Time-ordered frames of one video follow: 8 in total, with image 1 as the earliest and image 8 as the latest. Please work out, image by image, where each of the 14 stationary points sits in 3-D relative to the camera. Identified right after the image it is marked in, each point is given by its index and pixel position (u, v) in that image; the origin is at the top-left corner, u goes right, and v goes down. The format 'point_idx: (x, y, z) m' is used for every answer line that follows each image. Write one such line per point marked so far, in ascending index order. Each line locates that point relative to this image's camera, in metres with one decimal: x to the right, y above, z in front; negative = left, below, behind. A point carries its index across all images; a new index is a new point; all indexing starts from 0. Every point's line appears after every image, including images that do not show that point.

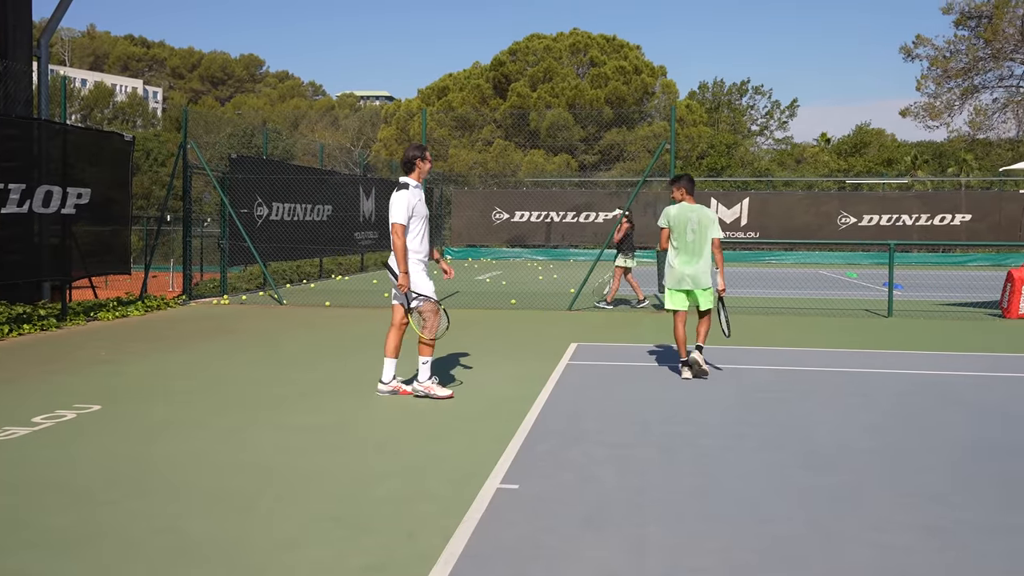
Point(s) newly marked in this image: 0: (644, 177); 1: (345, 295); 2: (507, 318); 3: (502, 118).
0: (+2.3, +1.9, +15.2) m
1: (-3.2, -0.1, +16.9) m
2: (-0.1, -0.5, +15.2) m
3: (-0.2, +3.1, +16.2) m
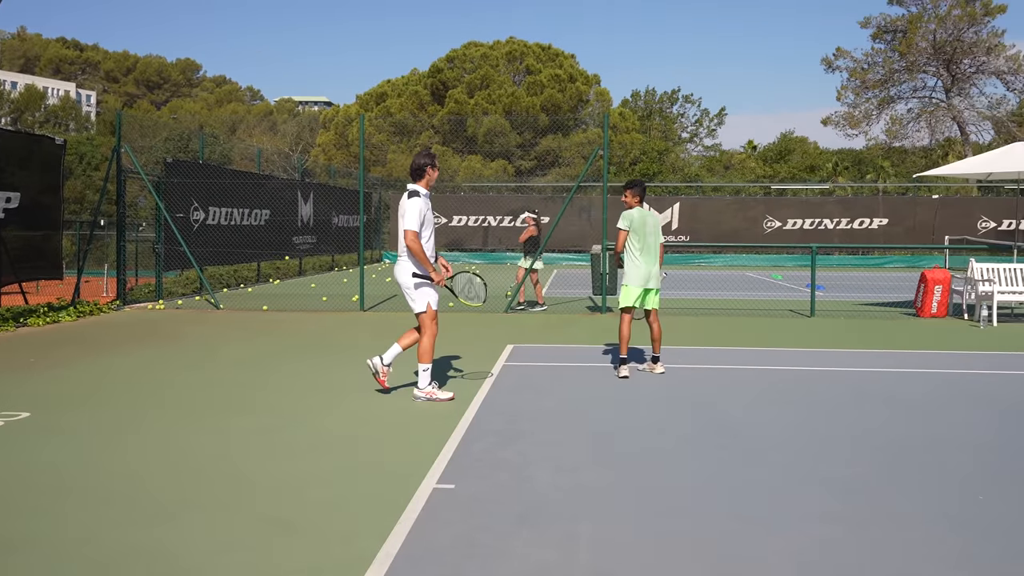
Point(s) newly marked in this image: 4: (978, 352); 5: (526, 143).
0: (+1.1, +1.9, +15.6) m
1: (-4.4, -0.2, +16.9) m
2: (-1.2, -0.6, +15.4) m
3: (-1.4, +3.1, +16.5) m
4: (+6.7, -0.9, +12.7) m
5: (+0.2, +2.7, +16.3) m
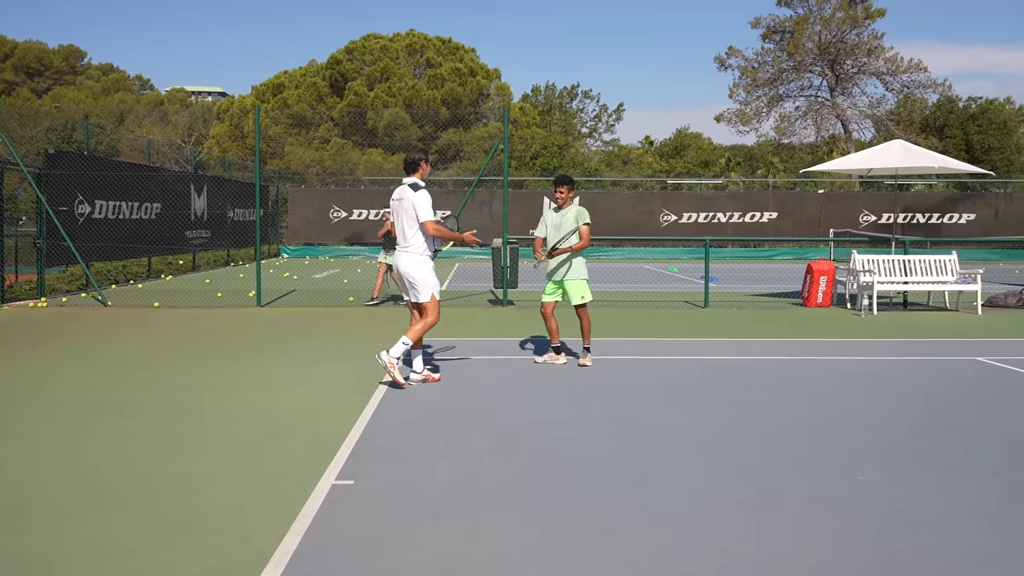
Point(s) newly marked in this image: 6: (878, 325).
0: (-0.6, +2.0, +15.6) m
1: (-6.3, -0.2, +16.4) m
2: (-2.9, -0.5, +15.2) m
3: (-3.2, +3.2, +16.2) m
4: (+5.3, -0.8, +13.3) m
5: (-1.6, +2.8, +16.2) m
6: (+5.8, -0.6, +14.1) m
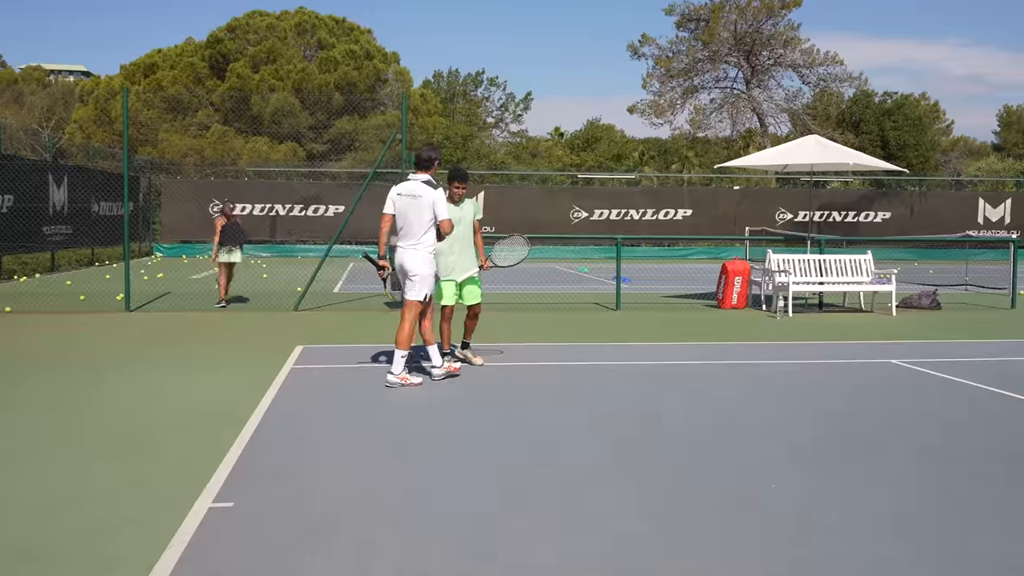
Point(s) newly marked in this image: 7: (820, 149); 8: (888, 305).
0: (-2.2, +1.9, +14.4) m
1: (-7.9, -0.2, +14.6) m
2: (-4.5, -0.5, +13.7) m
3: (-4.9, +3.1, +14.7) m
4: (+3.8, -0.8, +12.6) m
5: (-3.3, +2.8, +14.9) m
6: (+4.3, -0.6, +13.5) m
7: (+4.7, +2.1, +13.6) m
8: (+6.2, -0.3, +14.7) m
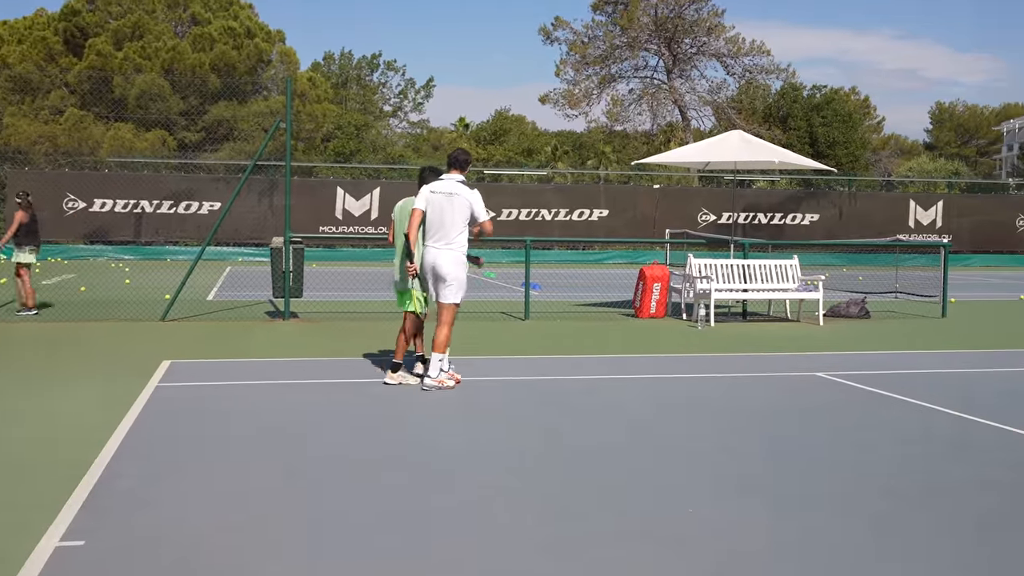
0: (-3.7, +1.8, +12.8) m
1: (-9.4, -0.3, +12.6) m
2: (-5.9, -0.6, +12.0) m
3: (-6.4, +3.0, +12.9) m
4: (+2.5, -0.9, +11.5) m
5: (-4.8, +2.7, +13.2) m
6: (+2.9, -0.7, +12.4) m
7: (+3.3, +2.0, +12.6) m
8: (+4.7, -0.4, +13.7) m
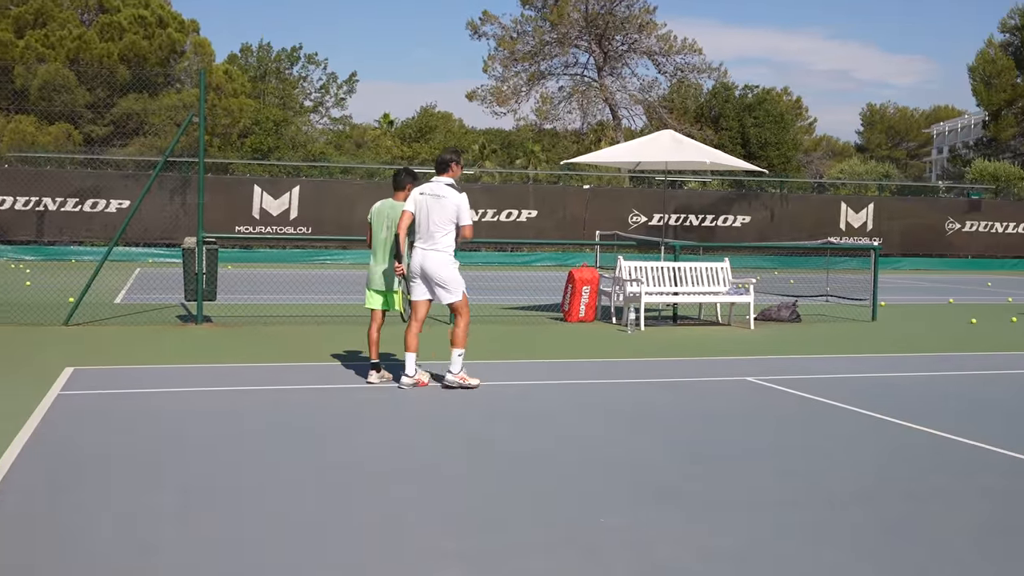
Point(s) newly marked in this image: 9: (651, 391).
0: (-4.8, +1.8, +12.1) m
1: (-10.4, -0.3, +11.6) m
2: (-6.9, -0.6, +11.3) m
3: (-7.4, +3.0, +12.1) m
4: (+1.5, -1.0, +11.2) m
5: (-5.8, +2.6, +12.5) m
6: (+1.9, -0.8, +12.1) m
7: (+2.3, +2.0, +12.3) m
8: (+3.6, -0.4, +13.6) m
9: (+1.6, -1.2, +10.0) m
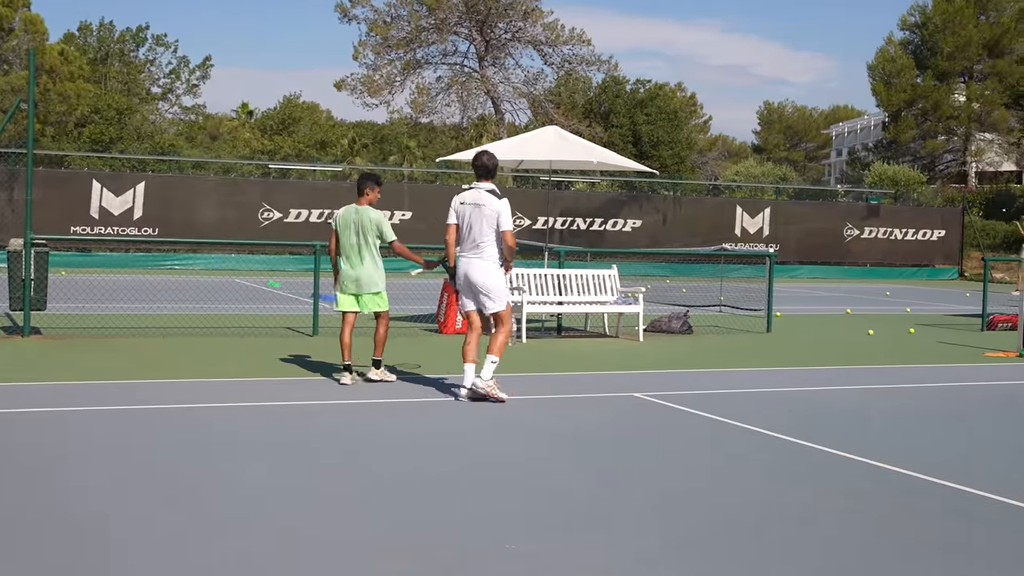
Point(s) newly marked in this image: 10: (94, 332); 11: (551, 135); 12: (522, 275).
0: (-6.4, +1.7, +10.8) m
1: (-12.0, -0.4, +9.9) m
2: (-8.4, -0.7, +9.7) m
3: (-9.0, +2.9, +10.6) m
4: (-0.1, -1.1, +10.3) m
5: (-7.5, +2.6, +11.1) m
6: (+0.2, -0.9, +11.2) m
7: (+0.6, +1.9, +11.4) m
8: (+1.9, -0.6, +12.8) m
9: (+0.1, -1.3, +9.1) m
10: (-5.2, -0.5, +11.1) m
11: (+0.5, +2.0, +11.5) m
12: (+0.2, +0.2, +11.7) m
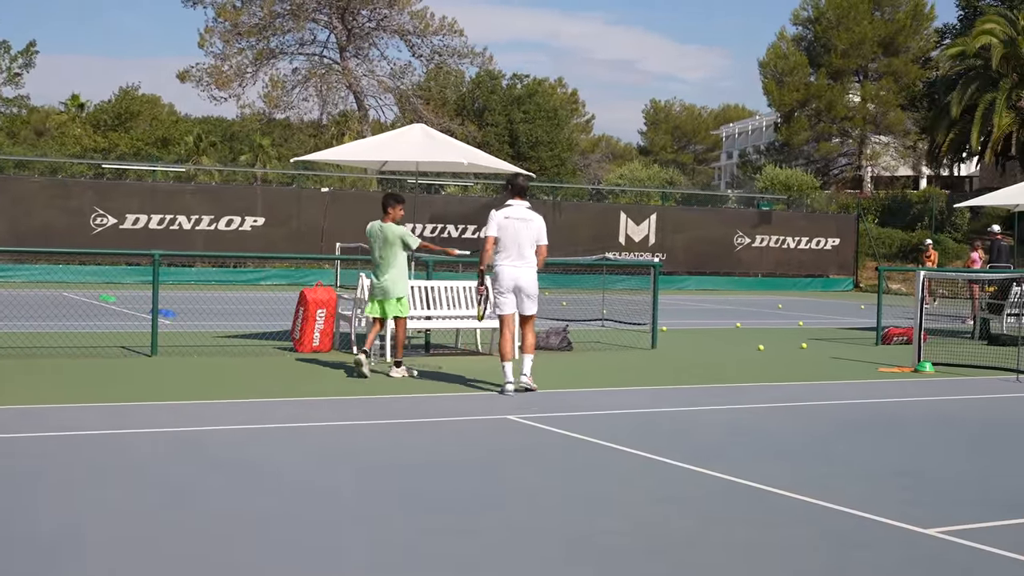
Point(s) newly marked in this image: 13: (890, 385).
0: (-7.9, +1.5, +9.4) m
1: (-13.5, -0.6, +8.2) m
2: (-9.9, -0.9, +8.3) m
3: (-10.6, +2.8, +9.0) m
4: (-1.6, -1.3, +9.3) m
5: (-9.1, +2.4, +9.6) m
6: (-1.4, -1.0, +10.3) m
7: (-1.0, +1.7, +10.5) m
8: (+0.2, -0.7, +11.9) m
9: (-1.4, -1.5, +8.2) m
10: (-6.8, -0.7, +9.8) m
11: (-1.1, +1.8, +10.6) m
12: (-1.4, 0.0, +10.7) m
13: (+4.4, -1.2, +10.3) m
